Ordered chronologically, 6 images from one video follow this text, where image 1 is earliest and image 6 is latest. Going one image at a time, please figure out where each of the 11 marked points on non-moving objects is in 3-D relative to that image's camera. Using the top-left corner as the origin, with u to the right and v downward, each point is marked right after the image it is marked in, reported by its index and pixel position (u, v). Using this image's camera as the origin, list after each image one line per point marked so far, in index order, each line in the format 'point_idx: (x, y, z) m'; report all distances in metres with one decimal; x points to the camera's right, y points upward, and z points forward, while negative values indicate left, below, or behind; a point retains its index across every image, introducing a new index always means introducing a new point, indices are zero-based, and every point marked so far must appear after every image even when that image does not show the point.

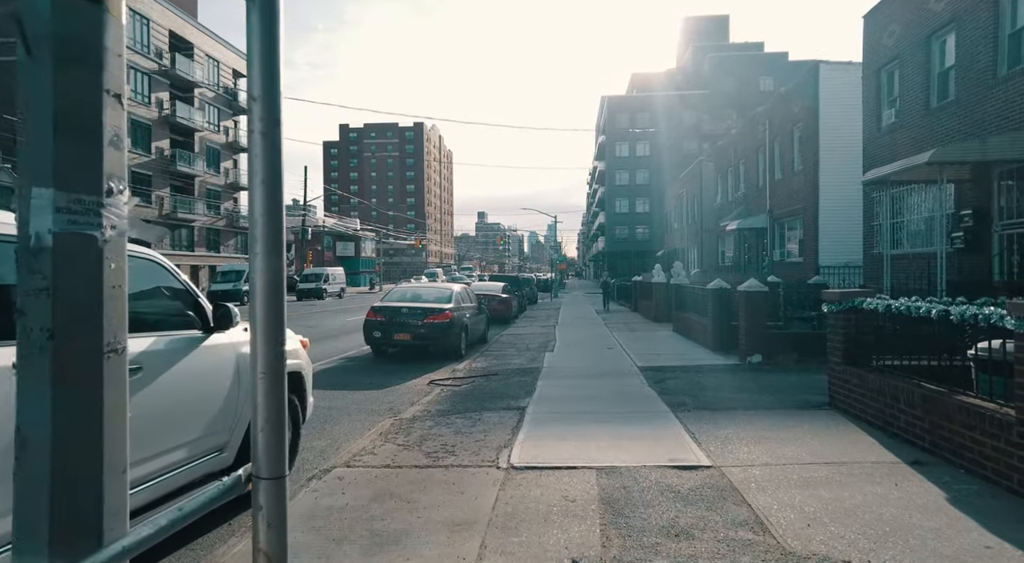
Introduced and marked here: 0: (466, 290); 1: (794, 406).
0: (-1.2, -0.2, +15.3) m
1: (+3.3, -1.5, +7.2) m
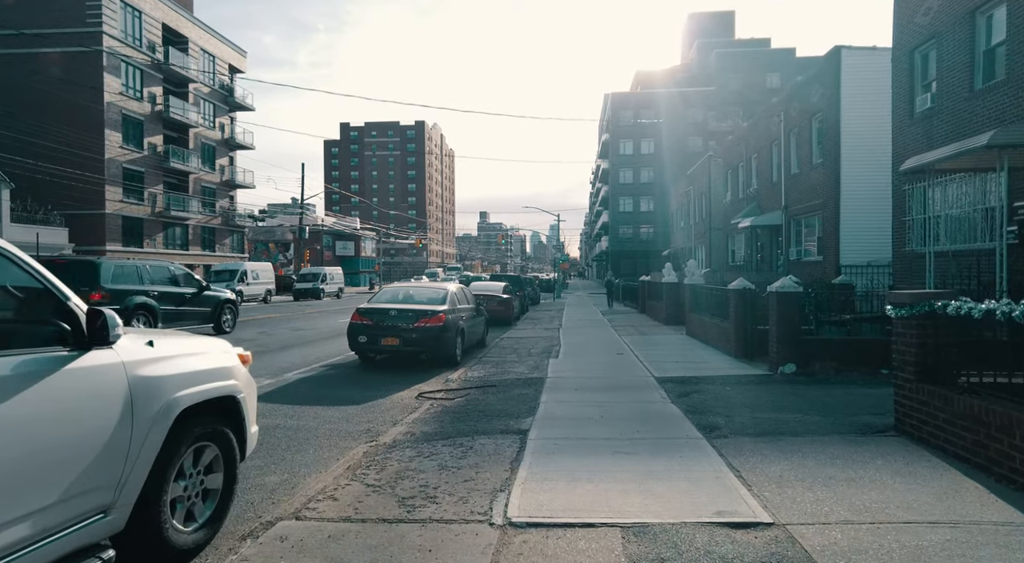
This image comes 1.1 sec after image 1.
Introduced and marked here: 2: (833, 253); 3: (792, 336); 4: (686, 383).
0: (-1.1, -0.2, +14.1) m
1: (+3.3, -1.5, +5.9) m
2: (+10.3, +0.9, +19.5) m
3: (+4.3, -0.8, +9.4) m
4: (+2.5, -1.5, +8.9) m
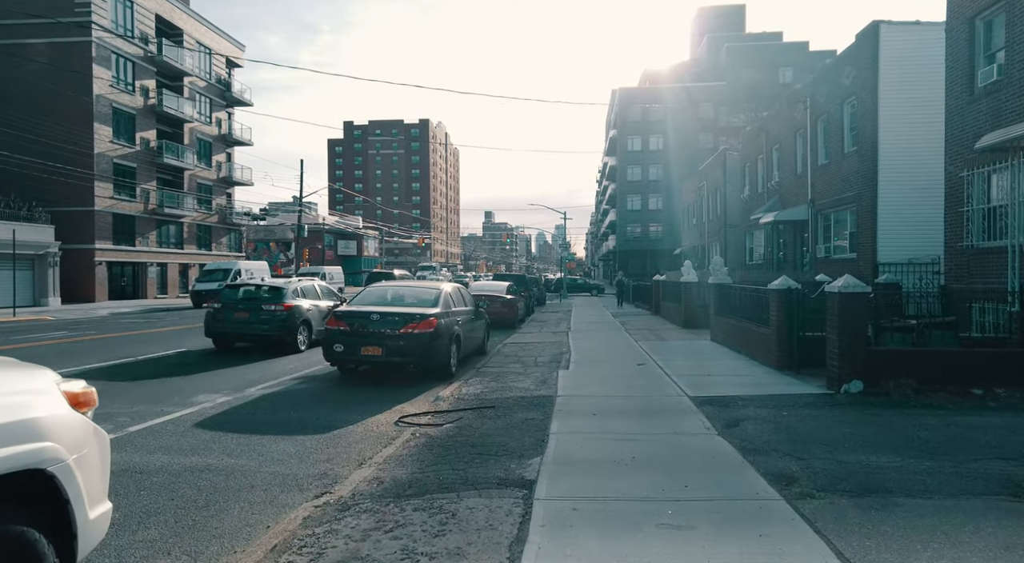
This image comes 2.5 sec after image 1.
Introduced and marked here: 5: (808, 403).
0: (-1.1, -0.2, +12.4) m
1: (+3.3, -1.4, +4.2) m
2: (+10.4, +0.9, +17.7) m
3: (+4.3, -0.8, +7.6) m
4: (+2.6, -1.5, +7.2) m
5: (+3.5, -1.4, +7.2) m
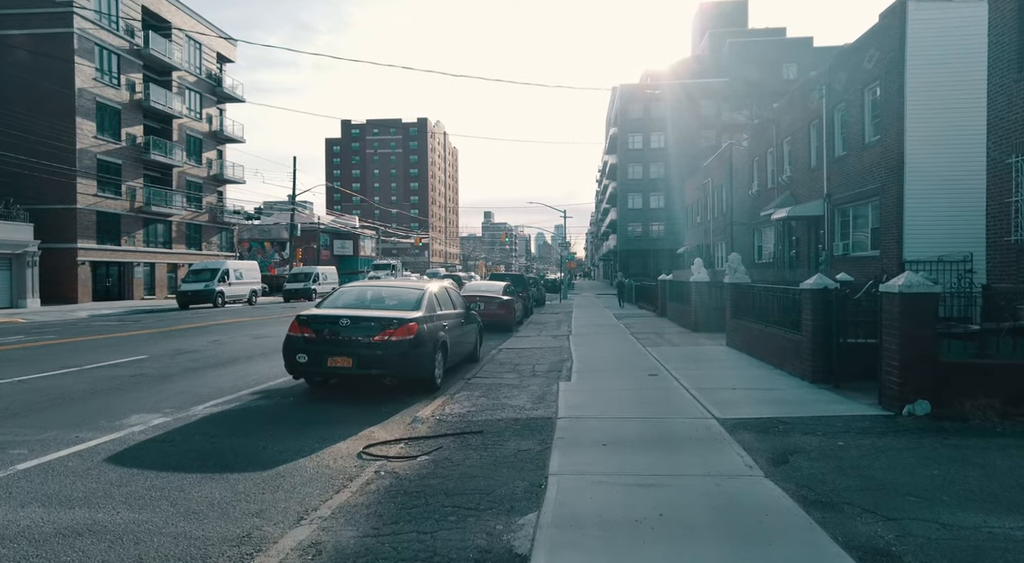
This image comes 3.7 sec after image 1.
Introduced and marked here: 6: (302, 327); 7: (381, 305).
0: (-1.2, -0.2, +11.0) m
1: (+3.2, -1.4, +2.8) m
2: (+10.3, +1.0, +16.4) m
3: (+4.2, -0.8, +6.3) m
4: (+2.5, -1.5, +5.8) m
5: (+3.4, -1.4, +5.9) m
6: (-2.9, -0.6, +8.5) m
7: (-2.0, -0.4, +9.3) m
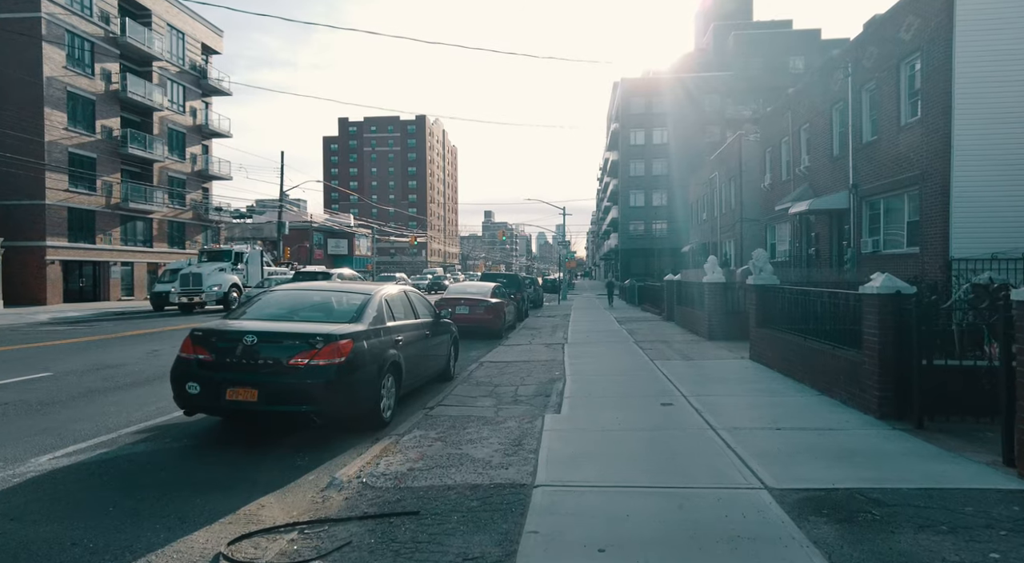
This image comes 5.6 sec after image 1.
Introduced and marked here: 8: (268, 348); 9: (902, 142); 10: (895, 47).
0: (-1.5, -0.2, +8.9) m
1: (+2.9, -1.4, +0.7) m
2: (+9.9, +0.9, +14.2) m
3: (+3.9, -0.8, +4.1) m
4: (+2.1, -1.5, +3.7) m
5: (+3.1, -1.4, +3.7) m
6: (-3.3, -0.6, +6.3) m
7: (-2.3, -0.4, +7.1) m
8: (-2.4, -0.6, +6.2) m
9: (+10.1, +3.6, +15.7) m
10: (+10.1, +6.2, +16.0) m
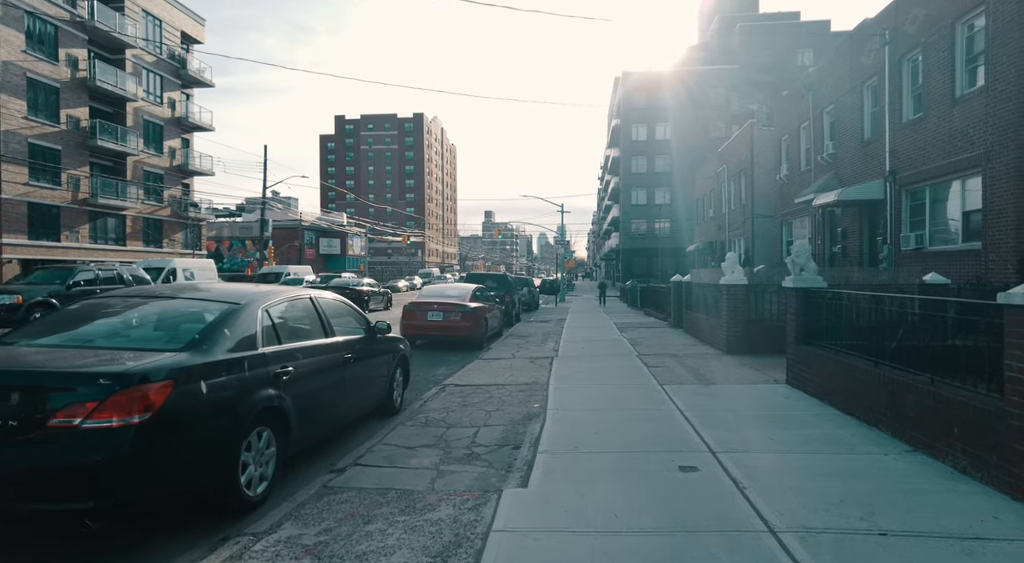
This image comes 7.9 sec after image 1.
0: (-2.0, -0.2, +6.3) m
1: (+2.4, -1.5, -1.9) m
2: (+9.5, +0.9, +11.6) m
3: (+3.4, -0.8, +1.5) m
4: (+1.7, -1.5, +1.1) m
5: (+2.6, -1.5, +1.2) m
6: (-3.7, -0.7, +3.8) m
7: (-2.8, -0.4, +4.6) m
8: (-2.9, -0.7, +3.6) m
9: (+9.7, +3.6, +13.2) m
10: (+9.7, +6.1, +13.5) m
